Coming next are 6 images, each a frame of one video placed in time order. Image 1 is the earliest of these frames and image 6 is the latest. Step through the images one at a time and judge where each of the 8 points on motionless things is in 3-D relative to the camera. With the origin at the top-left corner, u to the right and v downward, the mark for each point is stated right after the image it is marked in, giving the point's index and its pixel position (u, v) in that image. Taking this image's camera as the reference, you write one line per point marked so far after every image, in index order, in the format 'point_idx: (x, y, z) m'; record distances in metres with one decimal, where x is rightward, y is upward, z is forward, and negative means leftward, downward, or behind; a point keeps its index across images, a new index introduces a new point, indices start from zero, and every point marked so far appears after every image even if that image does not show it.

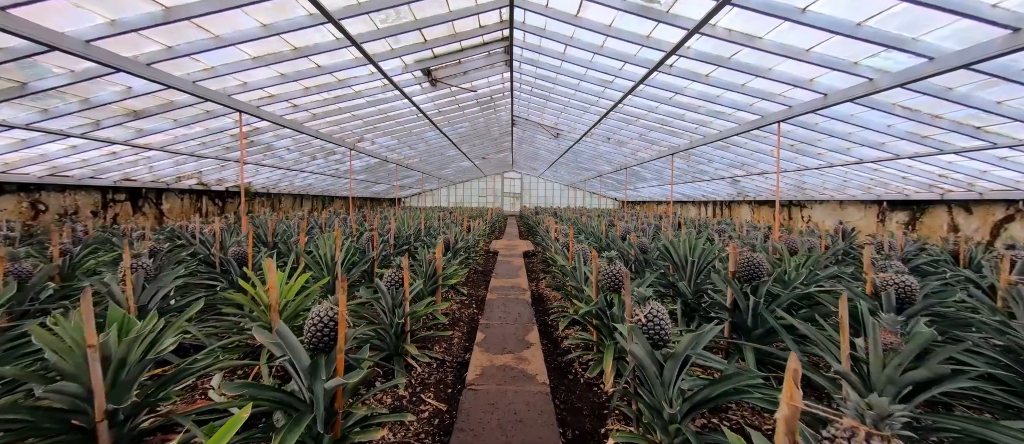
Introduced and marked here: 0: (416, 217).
0: (-3.0, +0.1, +10.4) m
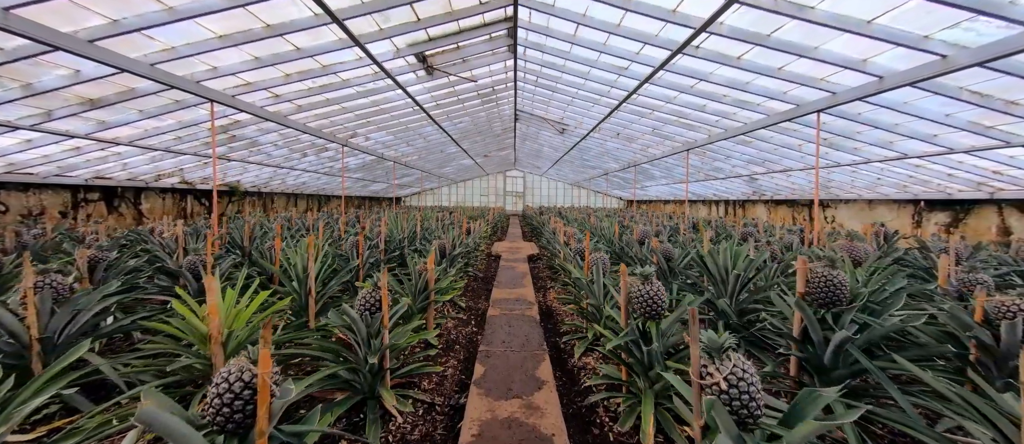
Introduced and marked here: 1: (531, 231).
0: (-2.9, +0.1, +9.7) m
1: (+0.9, -0.5, +15.4) m
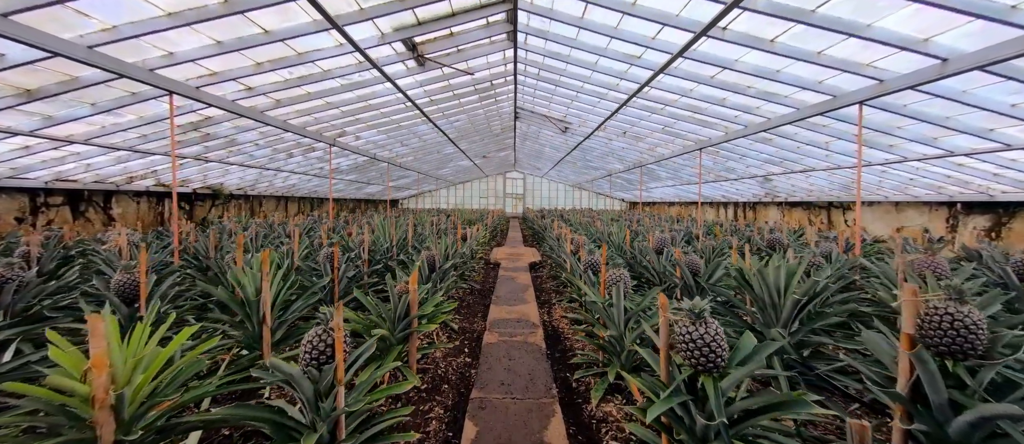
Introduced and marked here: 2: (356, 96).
0: (-2.9, 0.0, +9.1) m
1: (+0.9, -0.6, +14.7) m
2: (-3.4, +2.7, +7.2) m
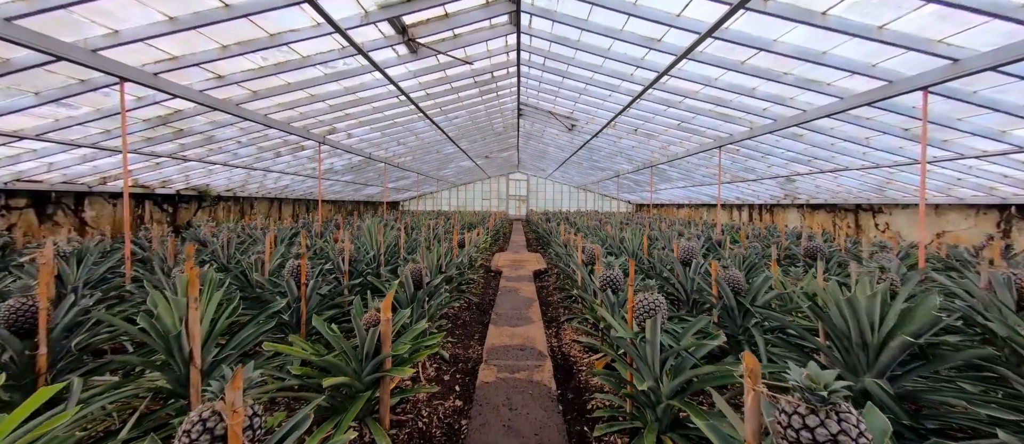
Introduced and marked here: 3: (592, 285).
0: (-2.9, -0.1, +8.4) m
1: (+1.0, -0.8, +14.0) m
2: (-3.3, +2.6, +6.5) m
3: (+0.9, -0.7, +3.9) m
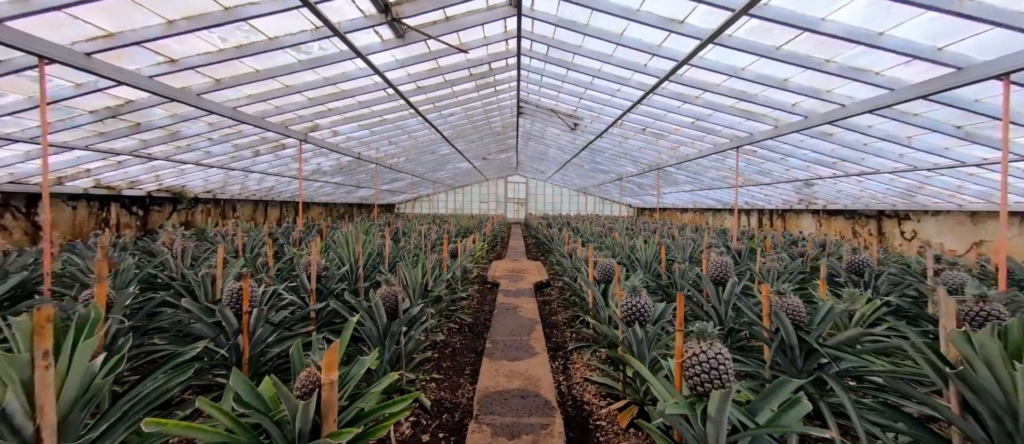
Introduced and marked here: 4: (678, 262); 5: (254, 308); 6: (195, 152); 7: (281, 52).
0: (-2.9, -0.3, +7.7) m
1: (+0.9, -1.0, +13.3) m
2: (-3.3, +2.5, +5.8) m
3: (+0.9, -0.9, +3.2) m
4: (+2.4, -0.5, +4.8) m
5: (-2.0, -0.7, +2.6) m
6: (-7.0, +1.5, +7.3) m
7: (-3.3, +2.4, +4.8) m
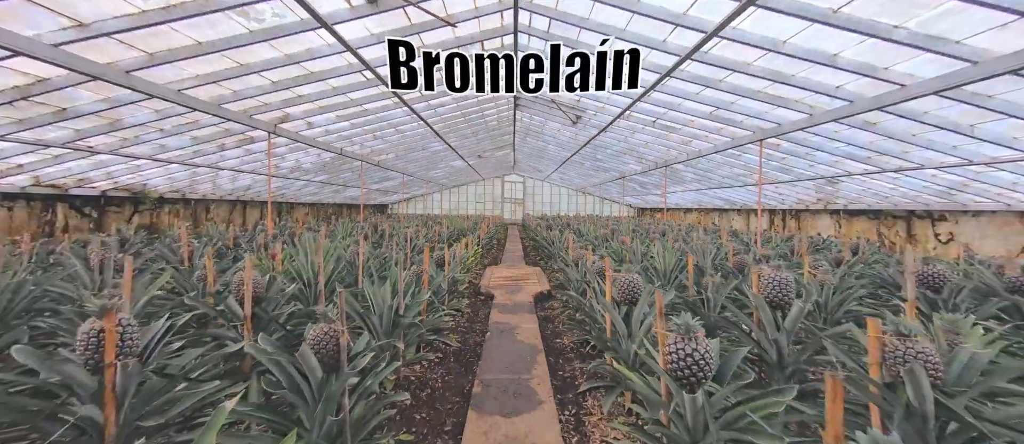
0: (-3.0, -0.3, +6.8) m
1: (+0.8, -1.0, +12.5) m
2: (-3.4, +2.5, +4.9) m
3: (+0.9, -0.9, +2.3) m
4: (+2.3, -0.6, +4.0) m
5: (-2.1, -0.7, +1.8) m
6: (-7.1, +1.5, +6.4) m
7: (-3.4, +2.4, +3.9) m
